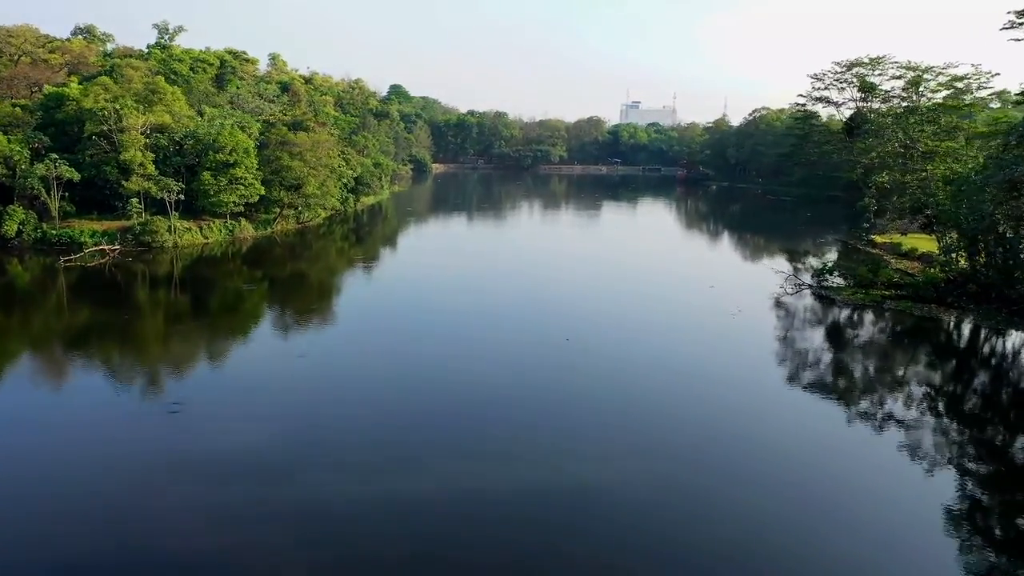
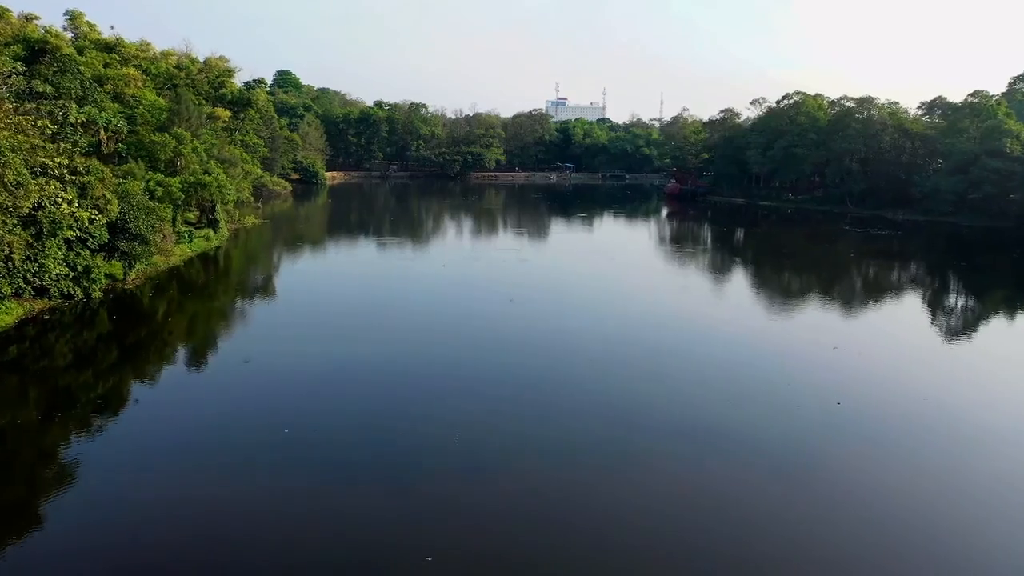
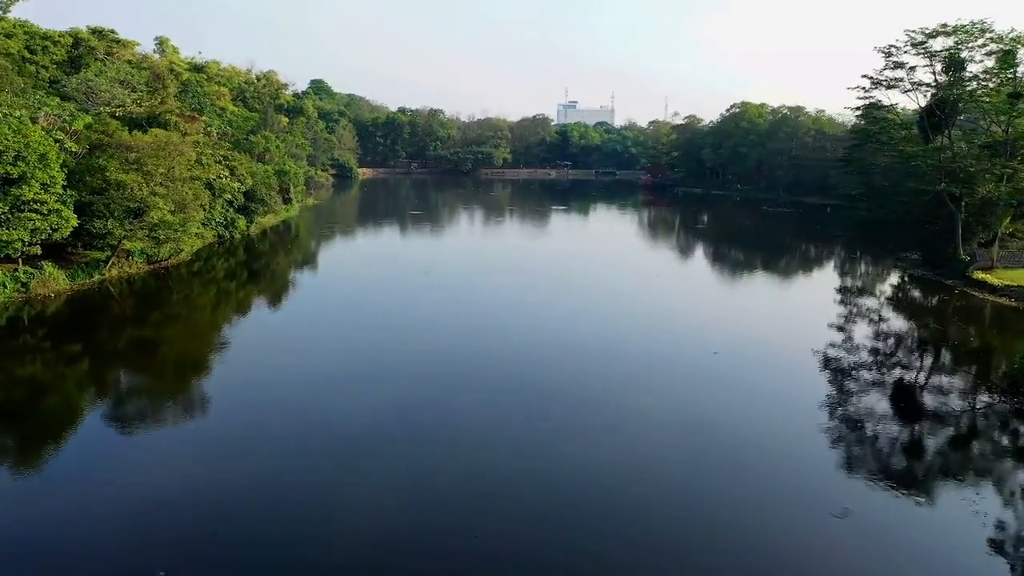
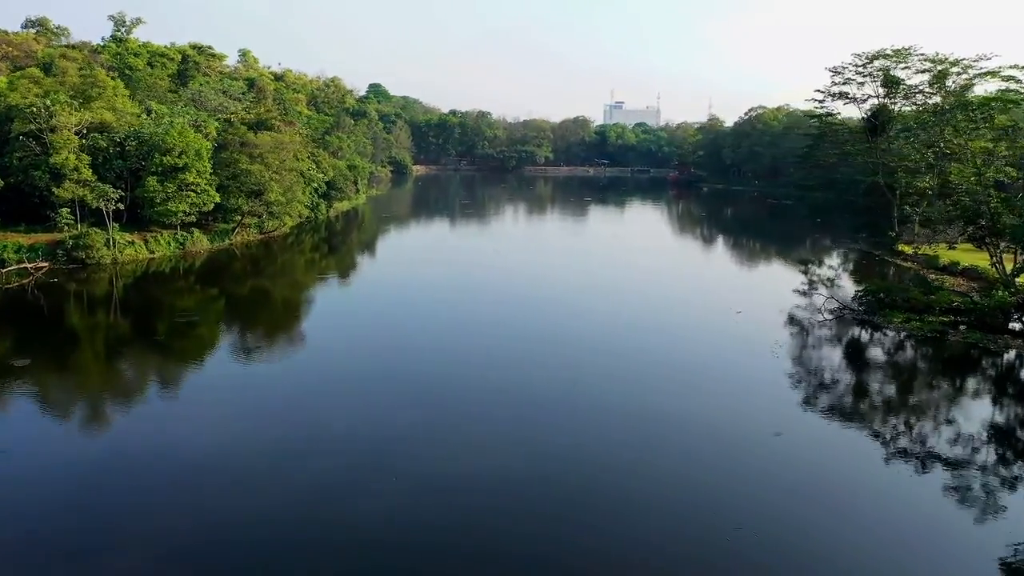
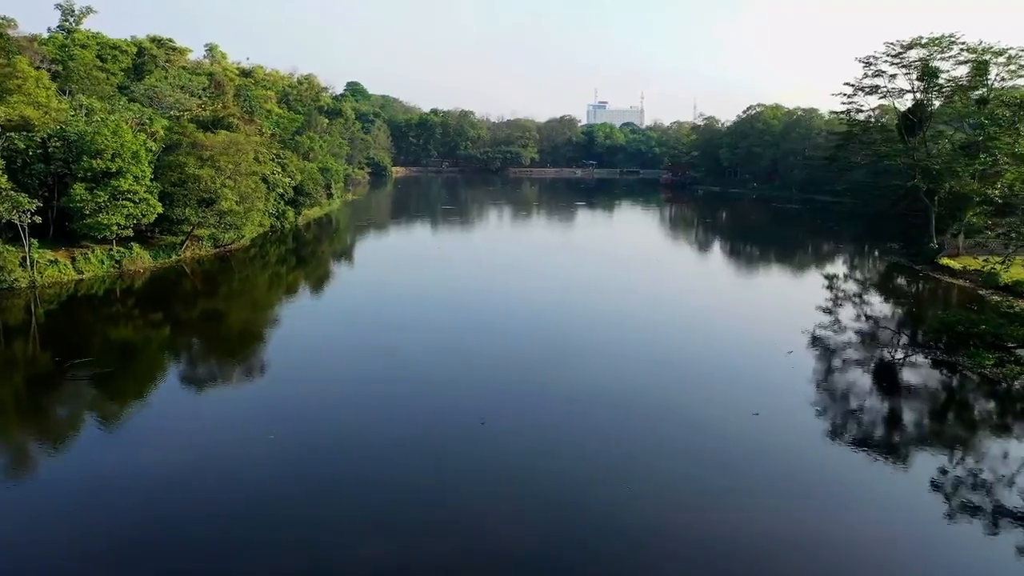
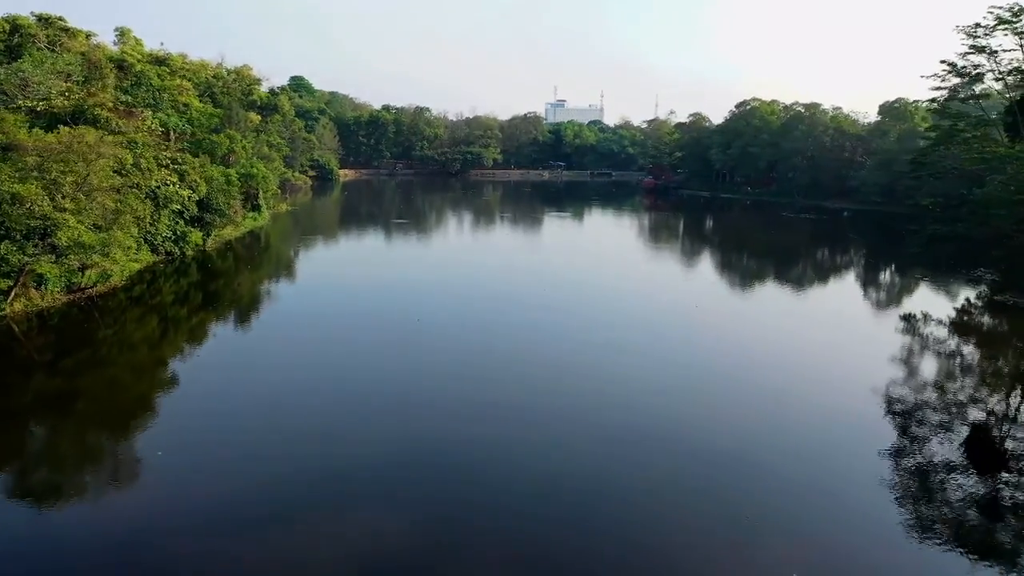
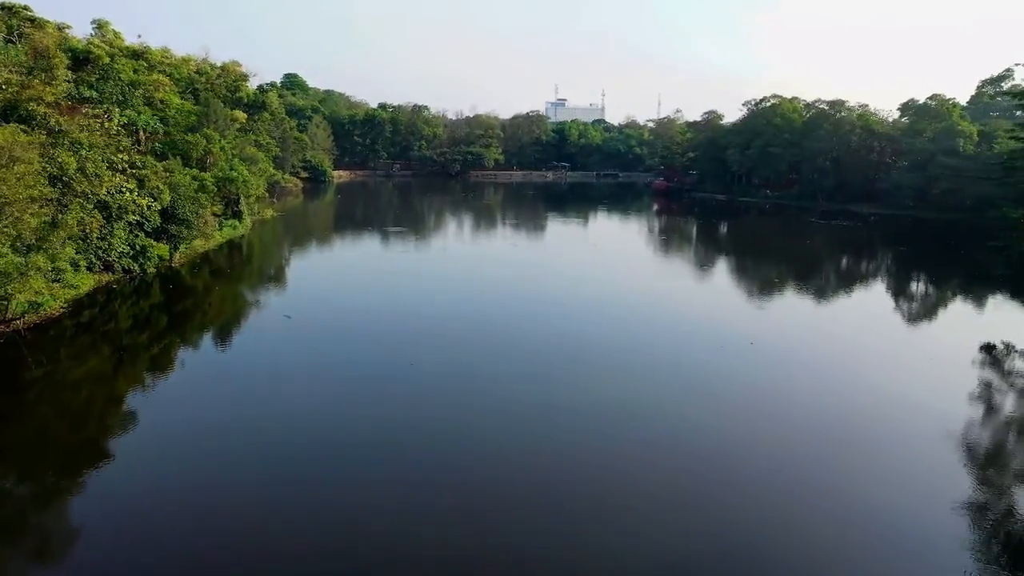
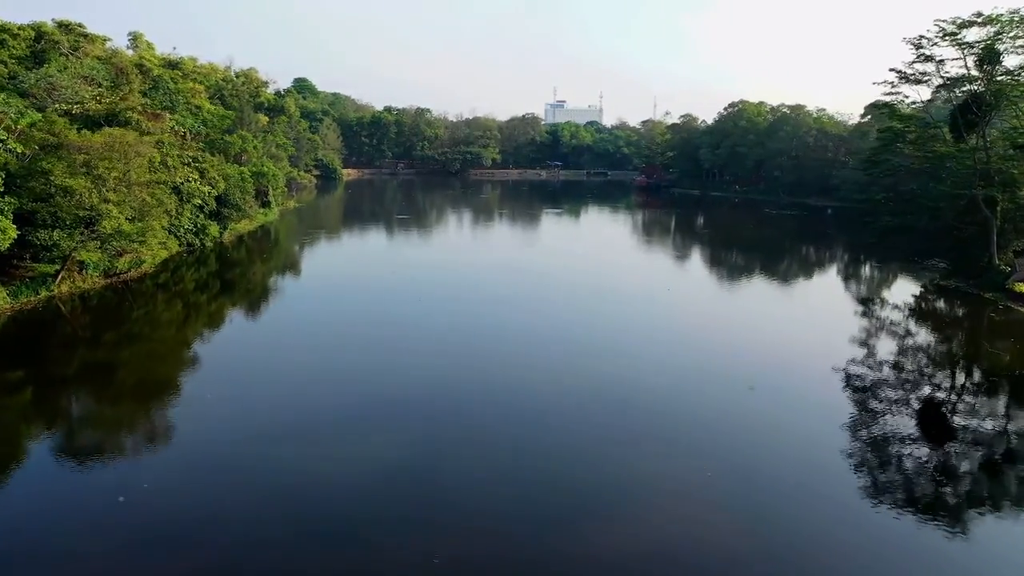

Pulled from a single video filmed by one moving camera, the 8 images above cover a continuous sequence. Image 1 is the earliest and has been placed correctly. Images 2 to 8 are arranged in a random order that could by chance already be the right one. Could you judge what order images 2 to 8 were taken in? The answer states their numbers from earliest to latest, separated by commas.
4, 5, 3, 8, 6, 7, 2
